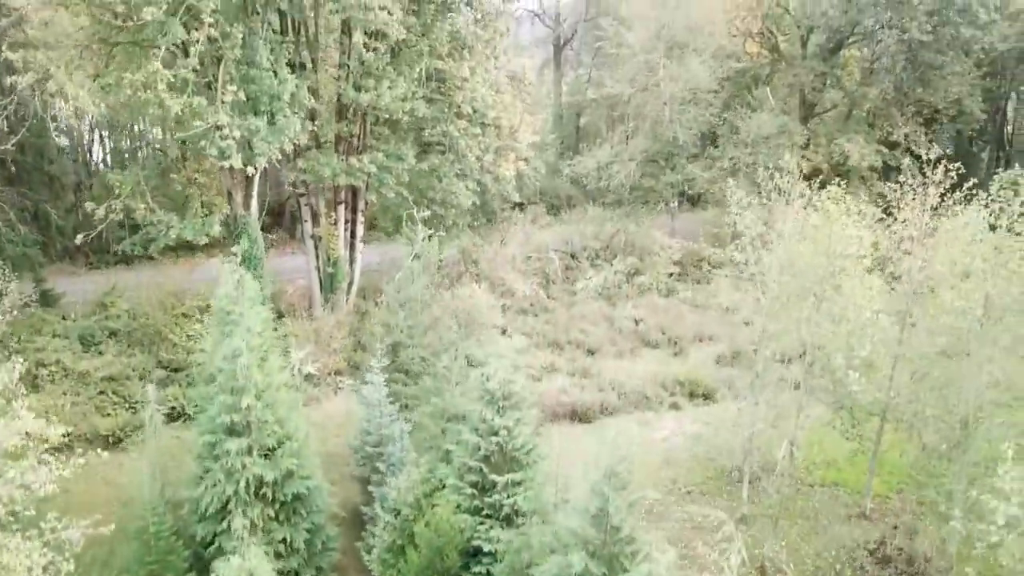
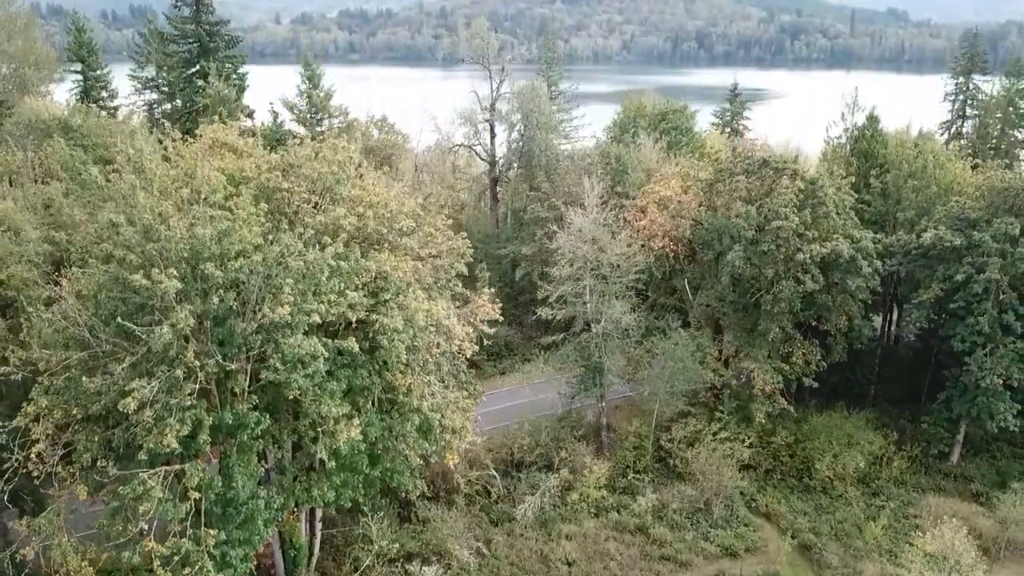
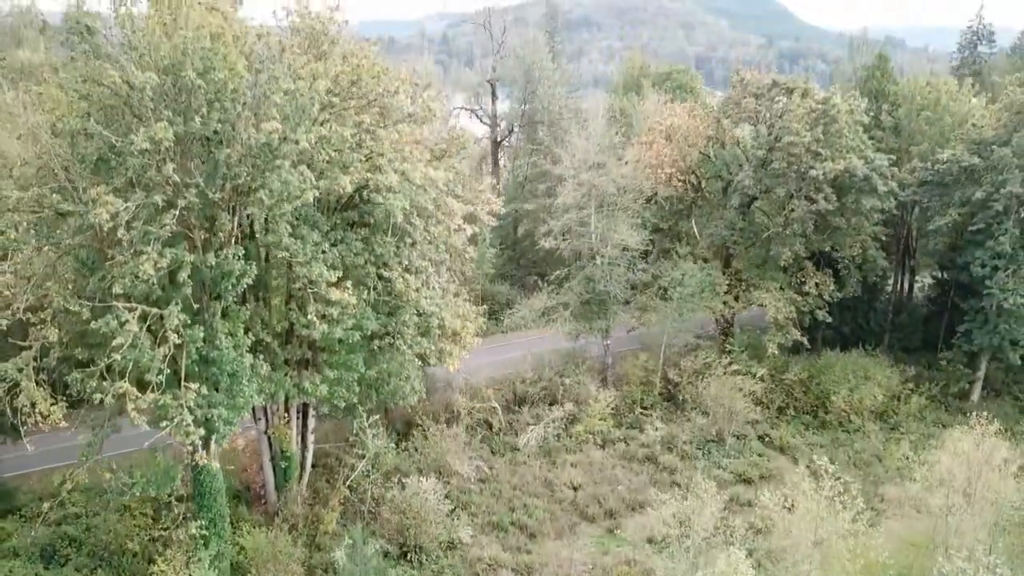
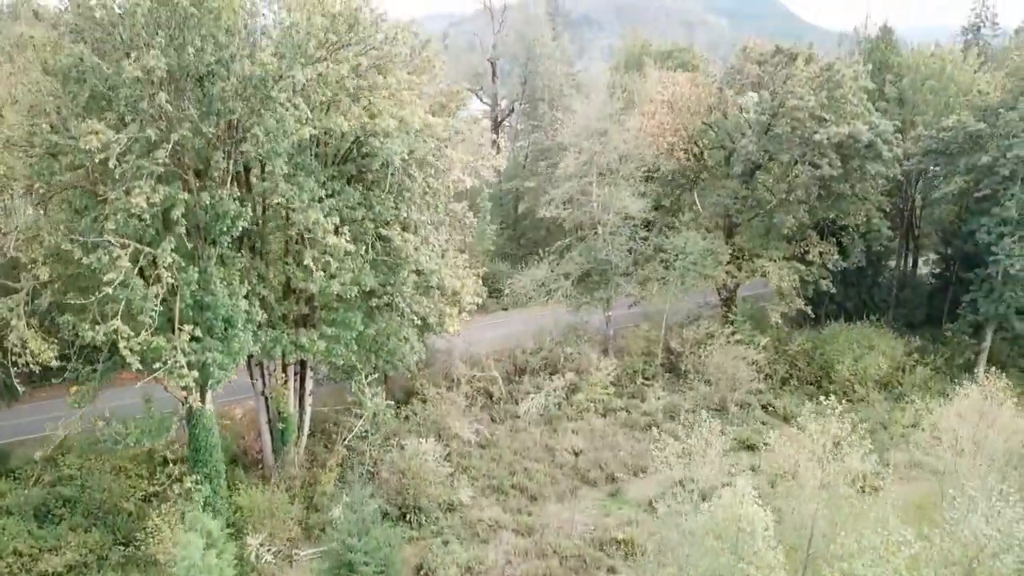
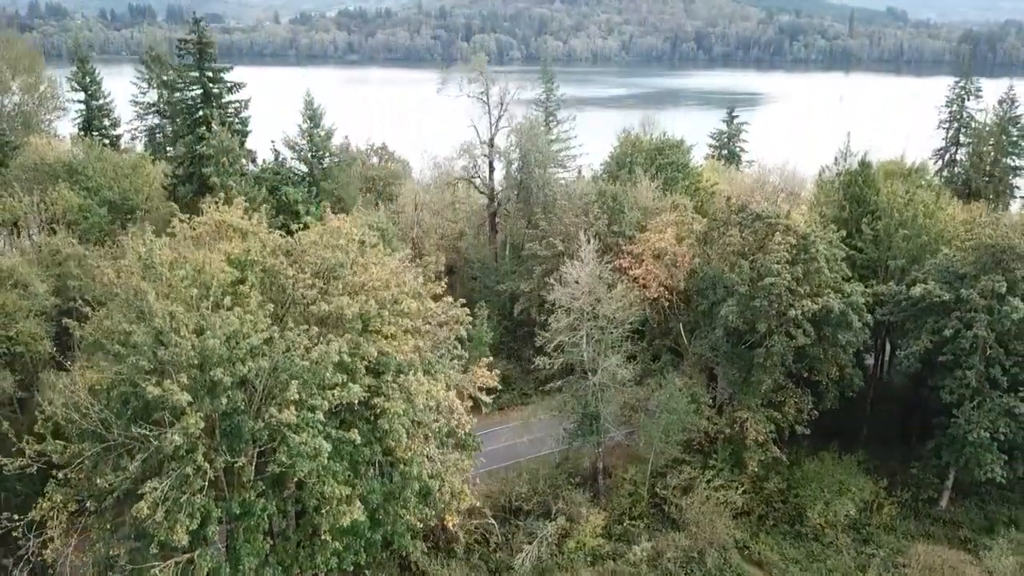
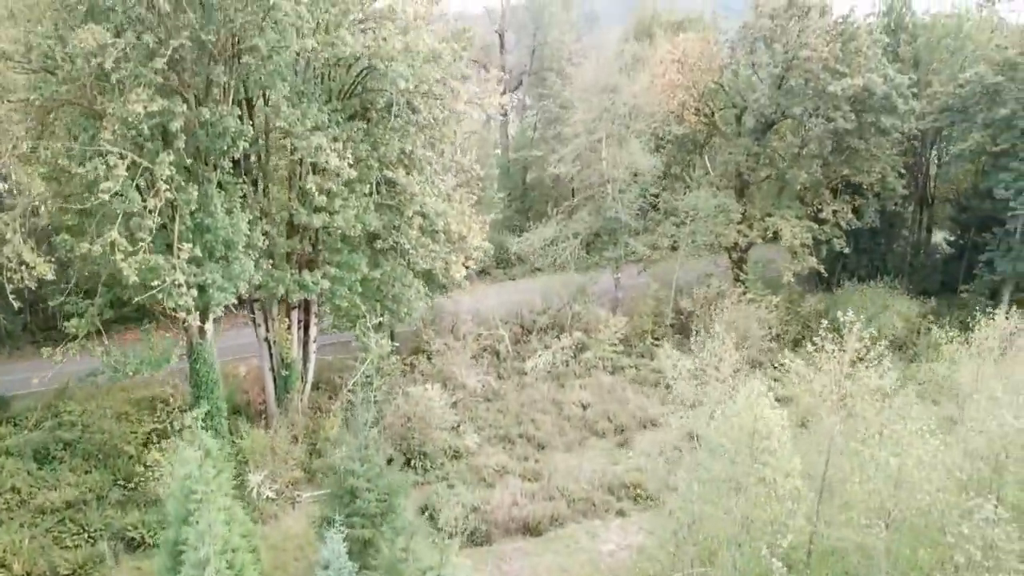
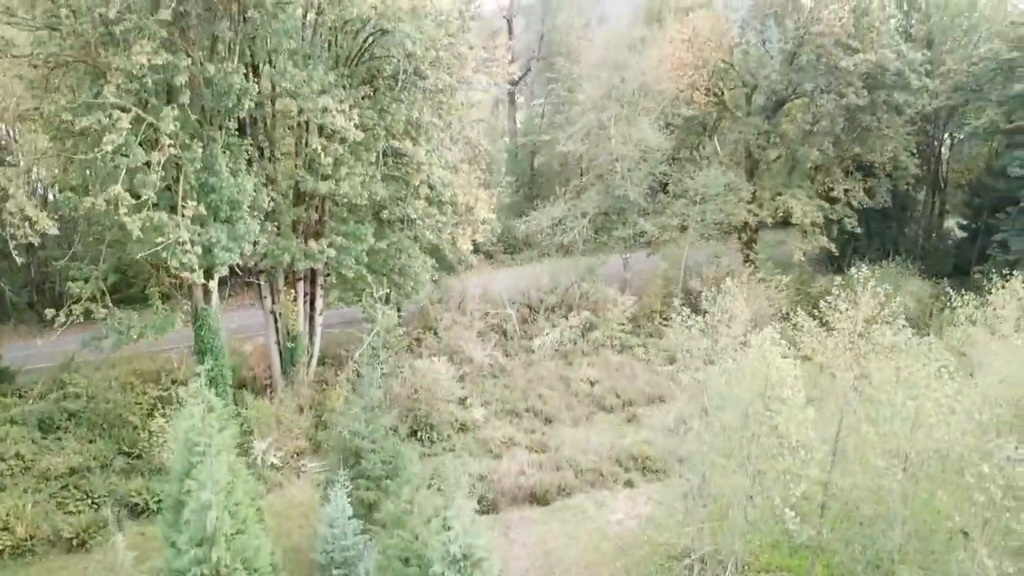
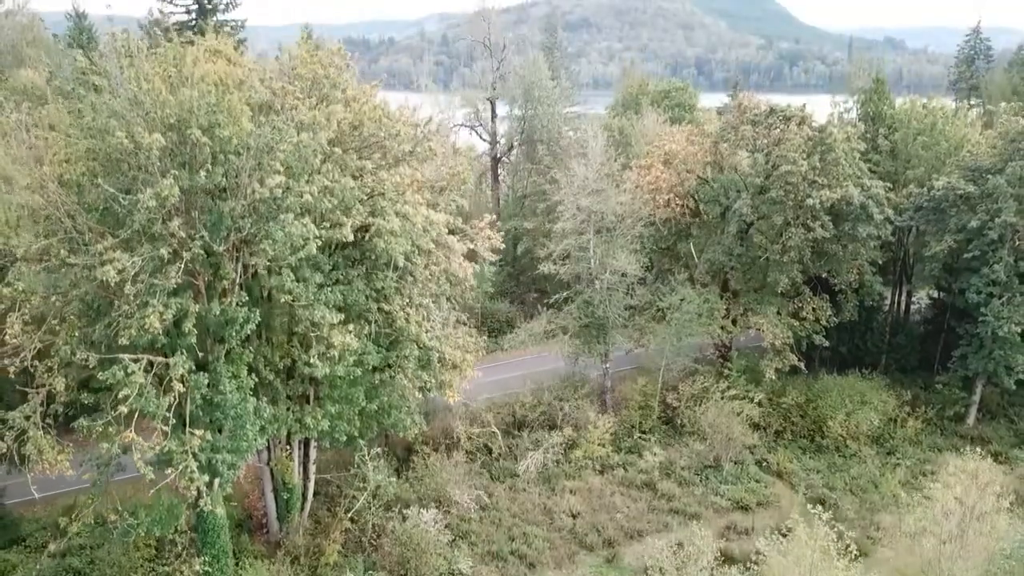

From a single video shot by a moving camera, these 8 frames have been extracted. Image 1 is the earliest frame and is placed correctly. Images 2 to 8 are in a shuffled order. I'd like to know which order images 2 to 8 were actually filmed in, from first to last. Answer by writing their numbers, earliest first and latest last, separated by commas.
7, 6, 4, 3, 8, 2, 5
